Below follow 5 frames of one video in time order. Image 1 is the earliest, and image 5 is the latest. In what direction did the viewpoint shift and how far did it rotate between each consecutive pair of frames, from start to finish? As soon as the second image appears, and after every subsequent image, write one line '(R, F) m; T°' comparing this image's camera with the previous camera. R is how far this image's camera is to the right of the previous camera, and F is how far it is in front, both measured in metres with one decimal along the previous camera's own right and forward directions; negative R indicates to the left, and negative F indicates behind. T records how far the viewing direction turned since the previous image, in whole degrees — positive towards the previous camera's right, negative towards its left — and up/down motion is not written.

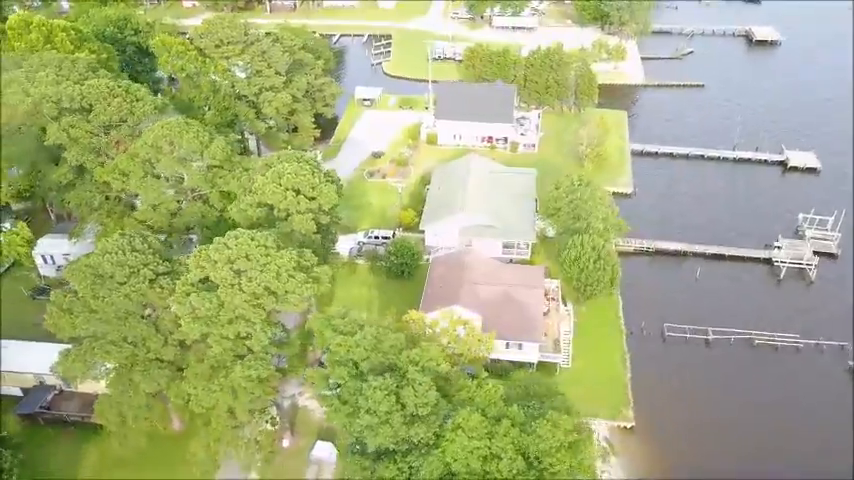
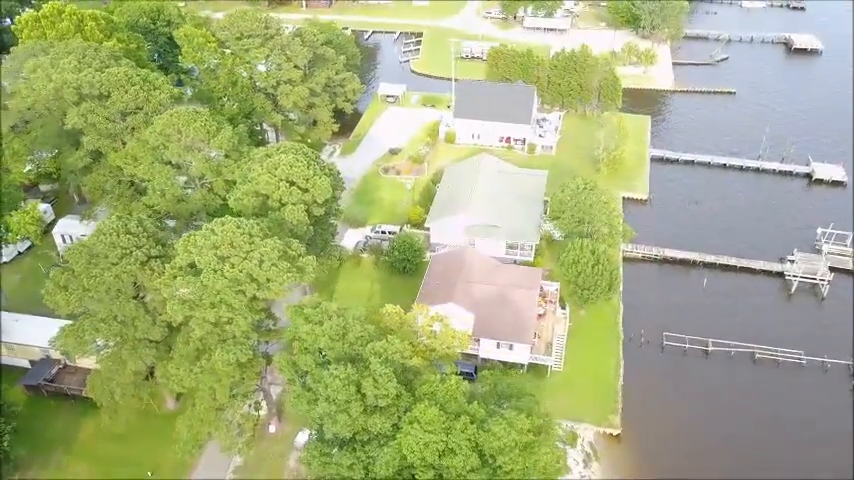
(+2.2, -0.2) m; -3°
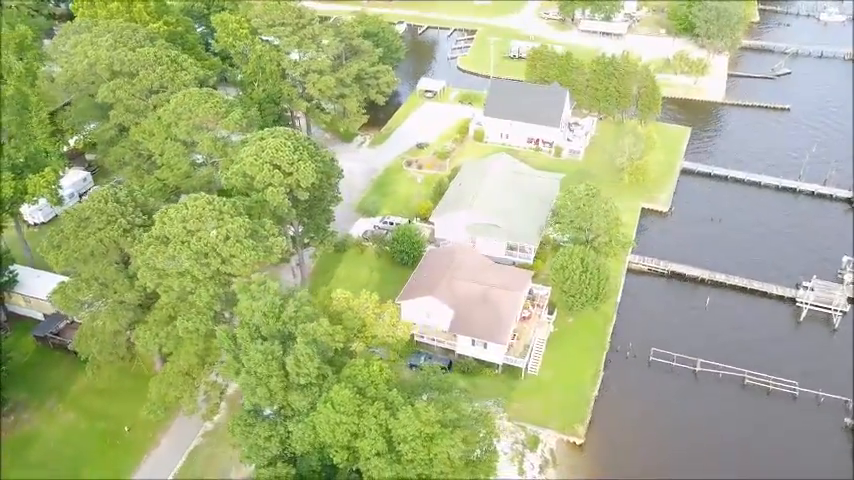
(+4.4, -0.2) m; -6°
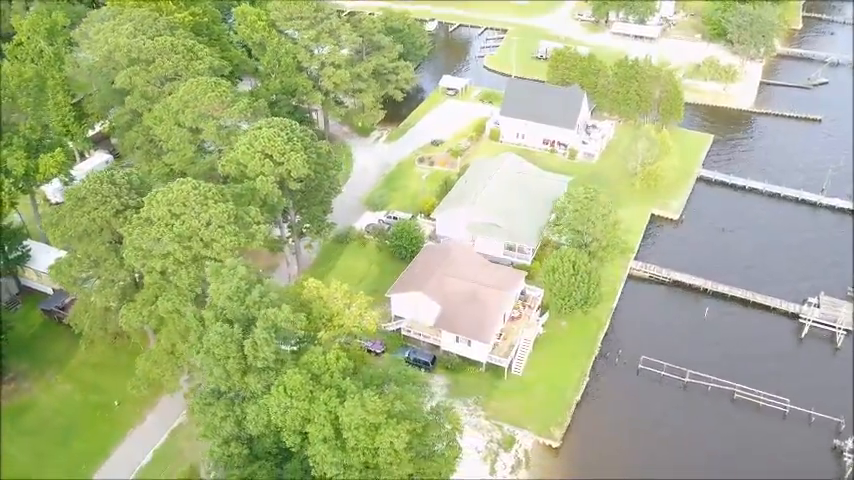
(+2.6, -0.1) m; -4°
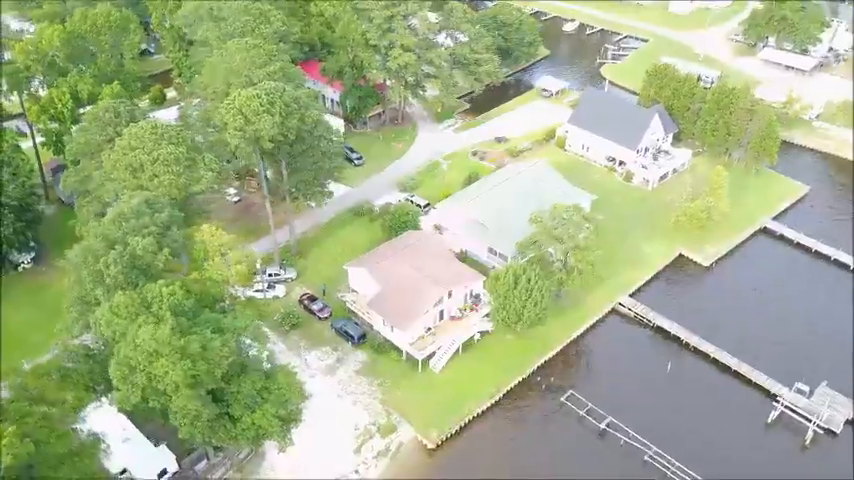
(+12.1, +1.2) m; -17°
